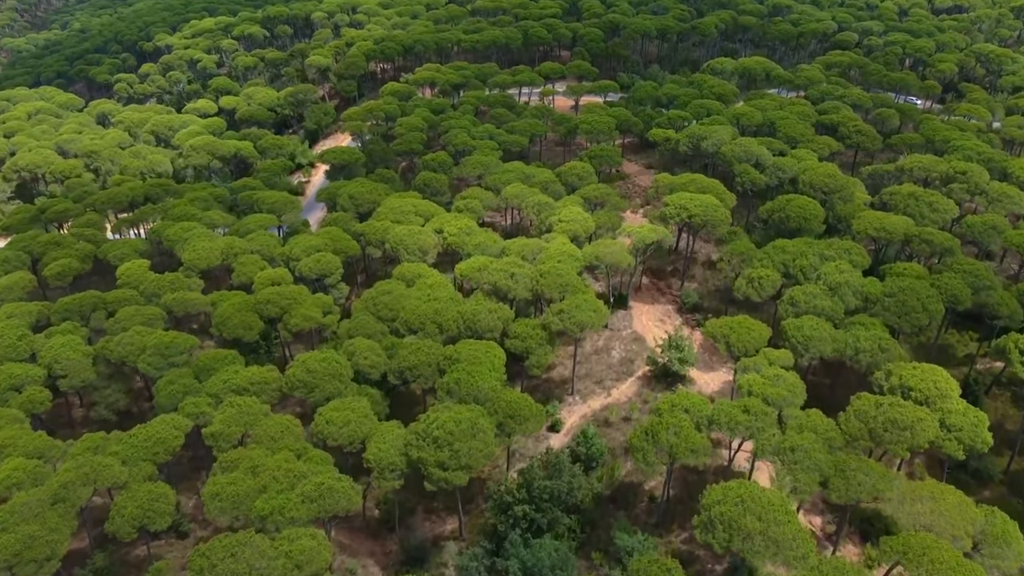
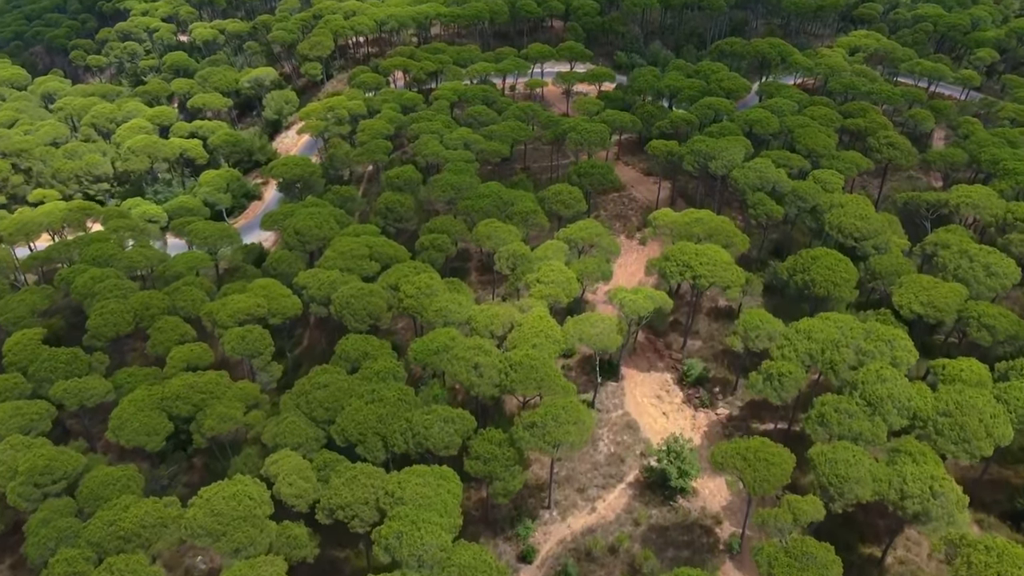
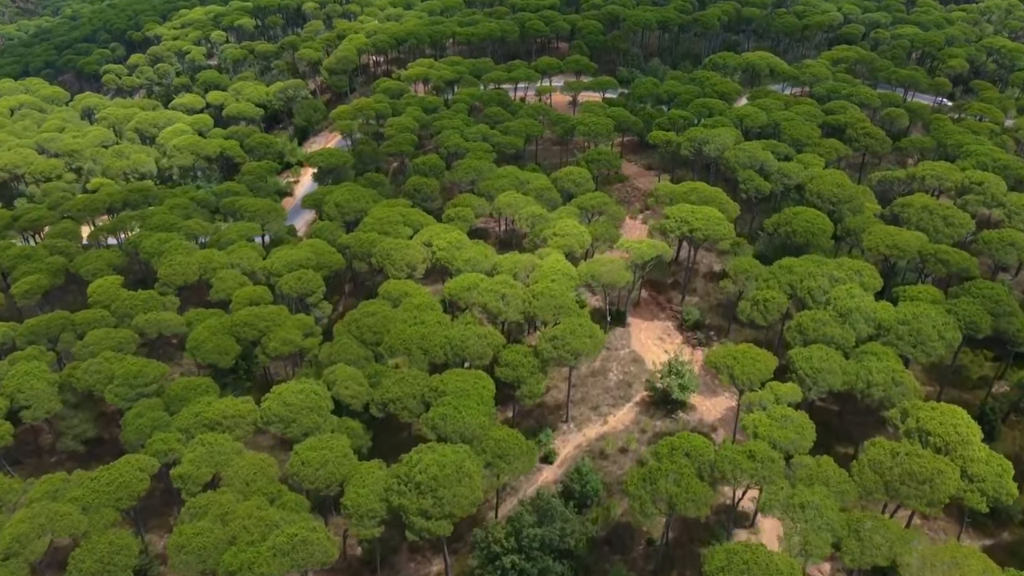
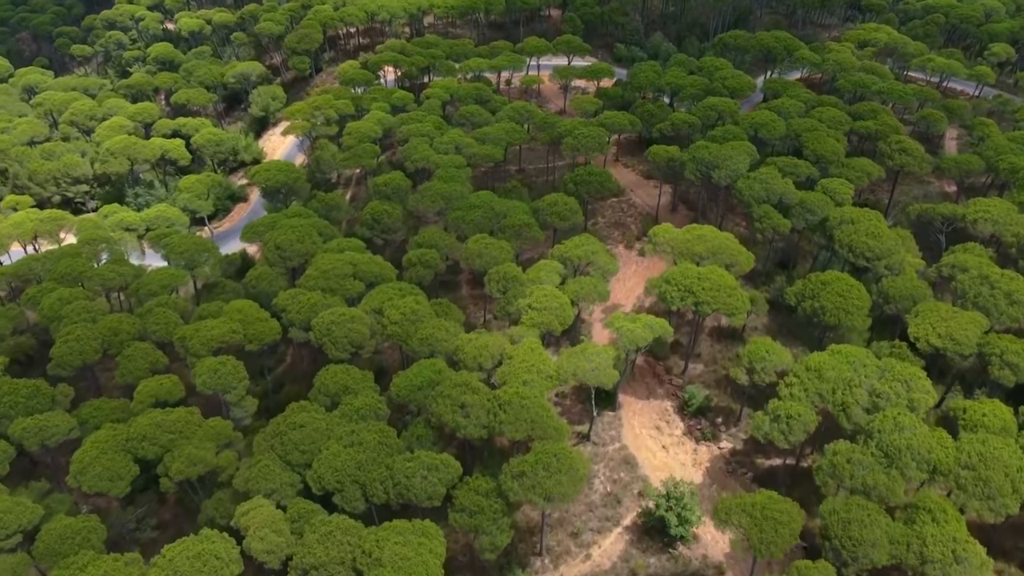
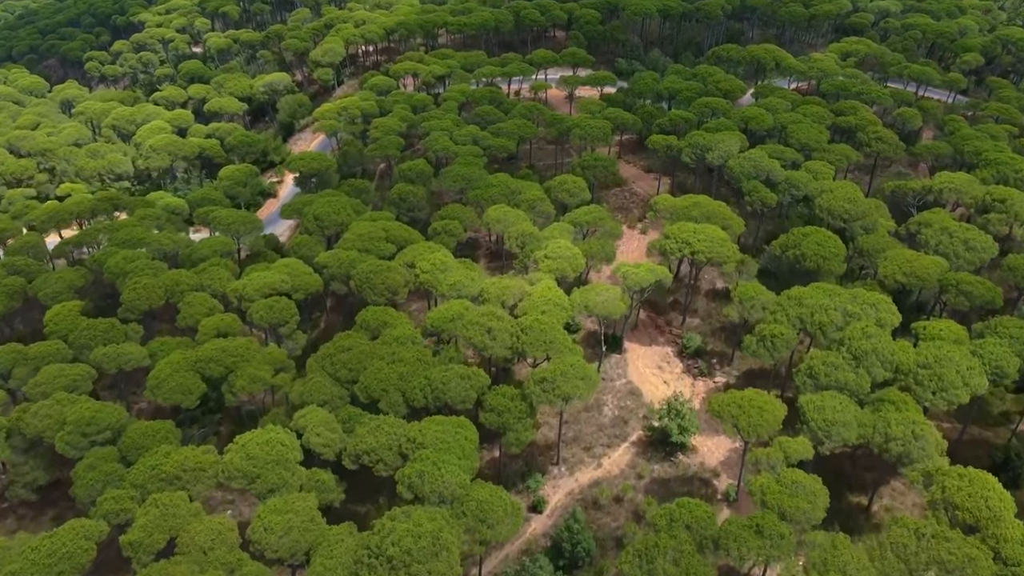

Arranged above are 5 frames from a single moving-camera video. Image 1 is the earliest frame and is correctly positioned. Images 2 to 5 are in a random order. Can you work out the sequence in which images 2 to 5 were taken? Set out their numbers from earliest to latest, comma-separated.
3, 5, 2, 4
